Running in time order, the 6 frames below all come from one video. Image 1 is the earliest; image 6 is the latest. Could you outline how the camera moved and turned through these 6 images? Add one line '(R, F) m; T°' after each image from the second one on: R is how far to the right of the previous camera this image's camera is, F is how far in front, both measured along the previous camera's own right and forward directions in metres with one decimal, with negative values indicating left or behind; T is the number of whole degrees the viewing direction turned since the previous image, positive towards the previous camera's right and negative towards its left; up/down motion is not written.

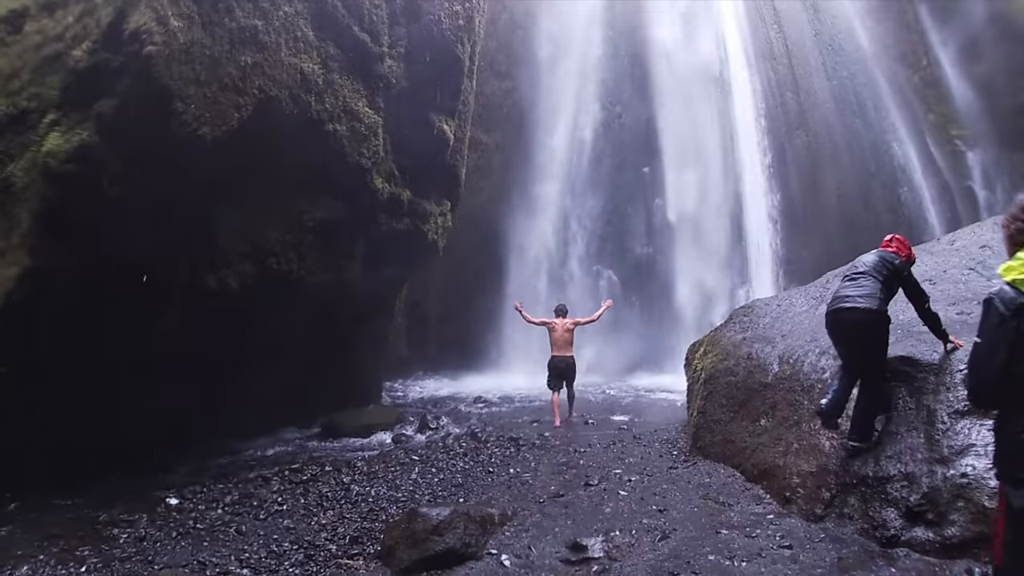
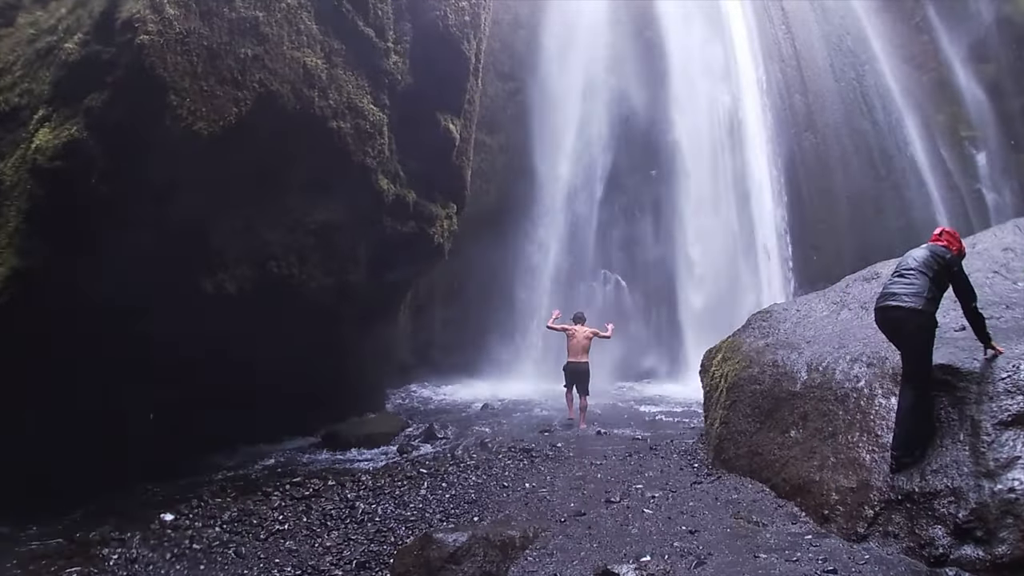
(-0.1, +0.4) m; 0°
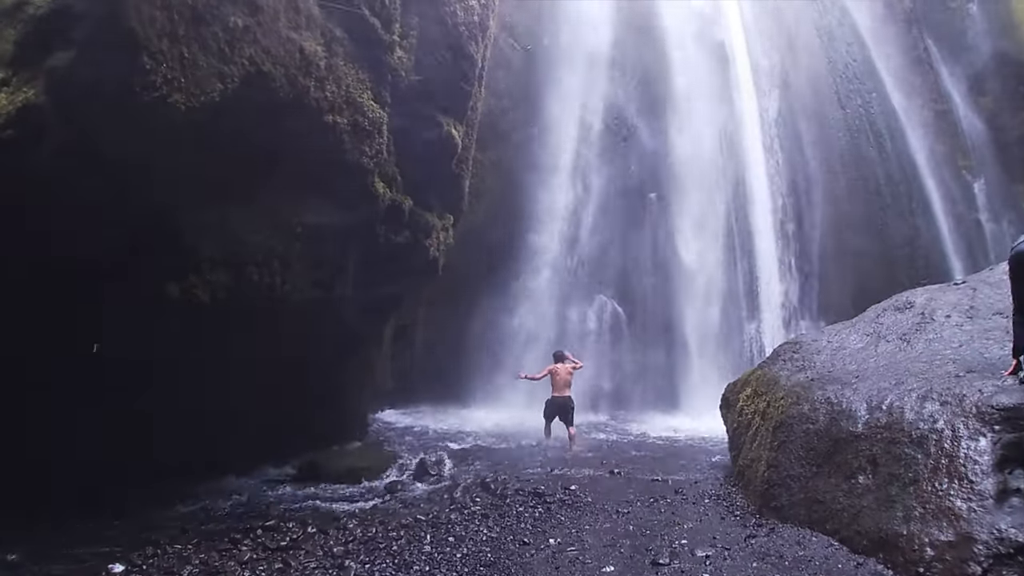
(-0.5, +1.0) m; +3°
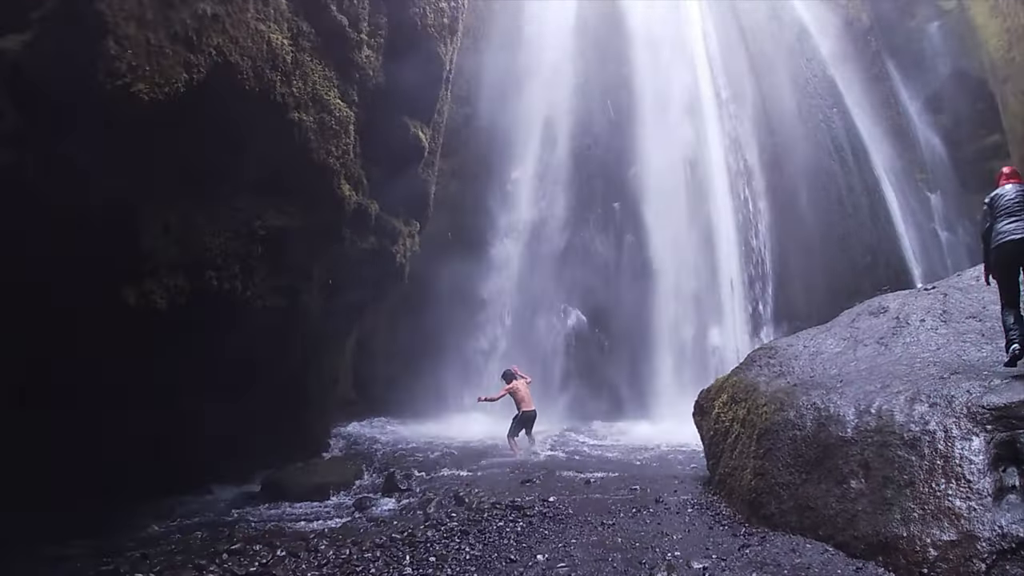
(-0.2, +0.3) m; +4°
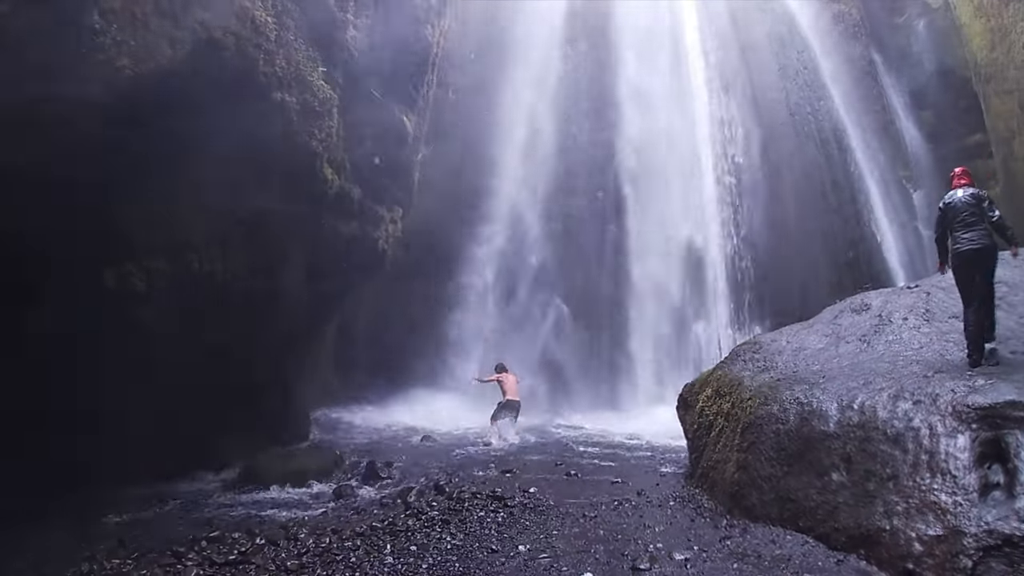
(0.0, +0.1) m; +2°
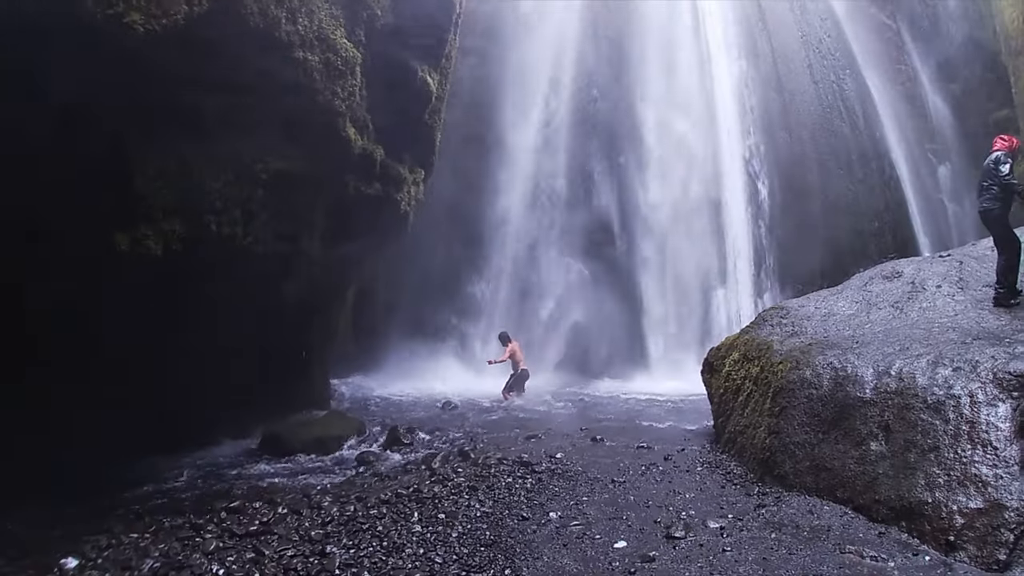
(-0.1, +0.1) m; -1°
